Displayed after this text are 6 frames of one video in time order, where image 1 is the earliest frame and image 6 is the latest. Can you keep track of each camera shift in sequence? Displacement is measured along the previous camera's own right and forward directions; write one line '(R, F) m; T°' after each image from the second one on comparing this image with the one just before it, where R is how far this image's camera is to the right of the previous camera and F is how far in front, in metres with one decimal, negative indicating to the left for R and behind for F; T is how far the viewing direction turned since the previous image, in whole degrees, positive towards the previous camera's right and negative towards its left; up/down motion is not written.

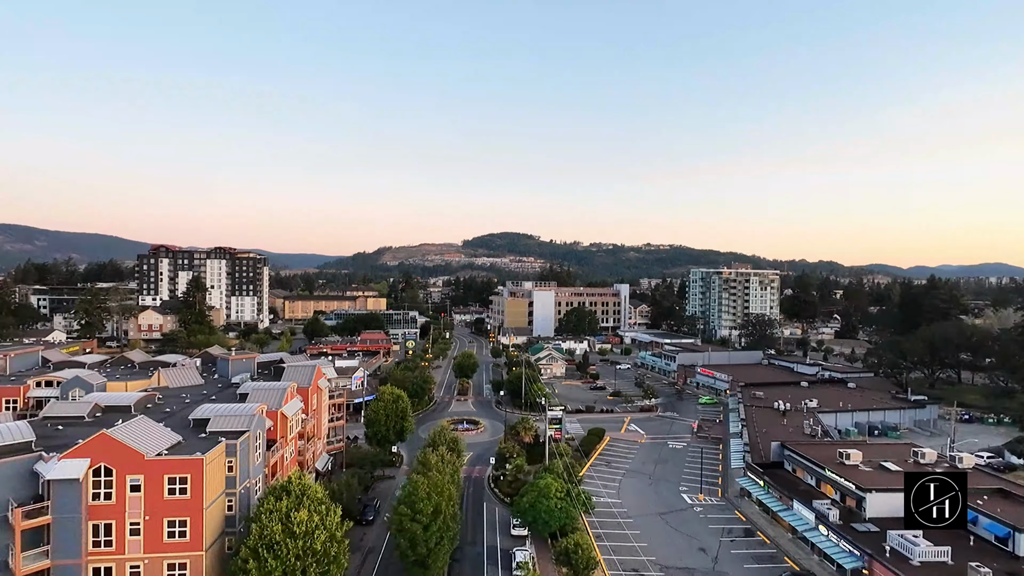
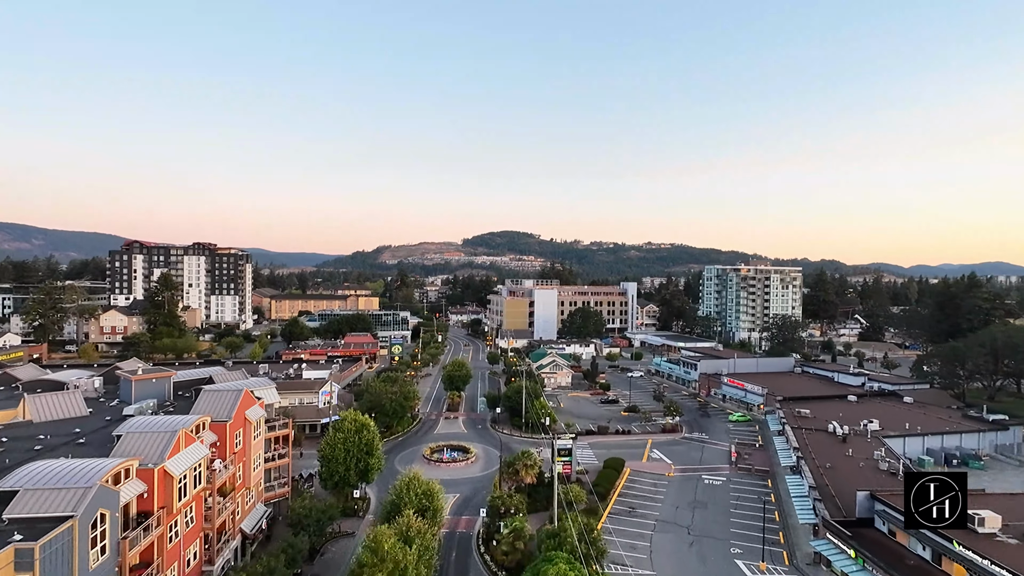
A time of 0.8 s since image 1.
(+0.2, +8.1) m; 0°
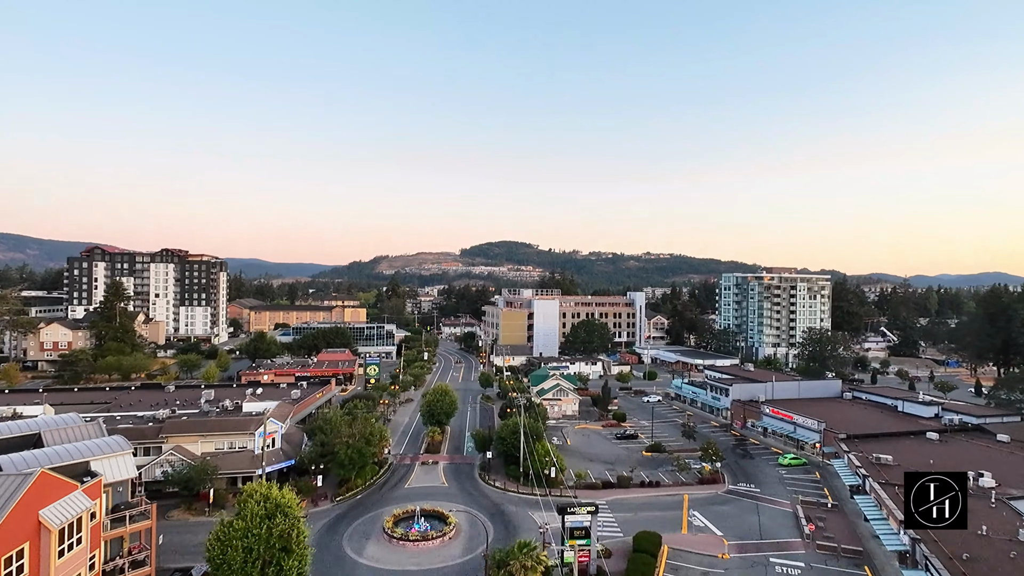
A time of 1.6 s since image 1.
(+0.2, +9.5) m; 0°
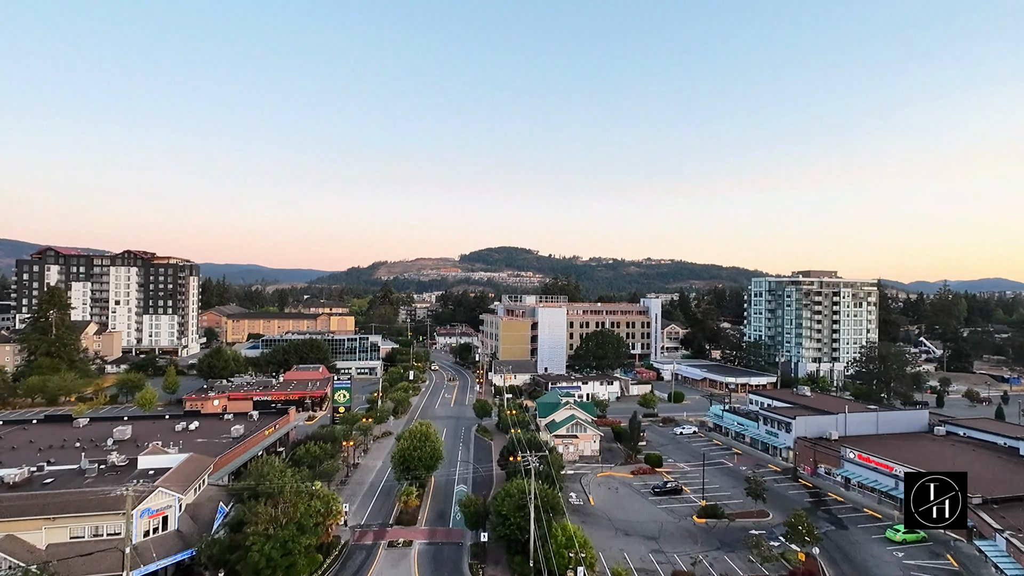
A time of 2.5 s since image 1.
(-0.2, +10.6) m; 0°
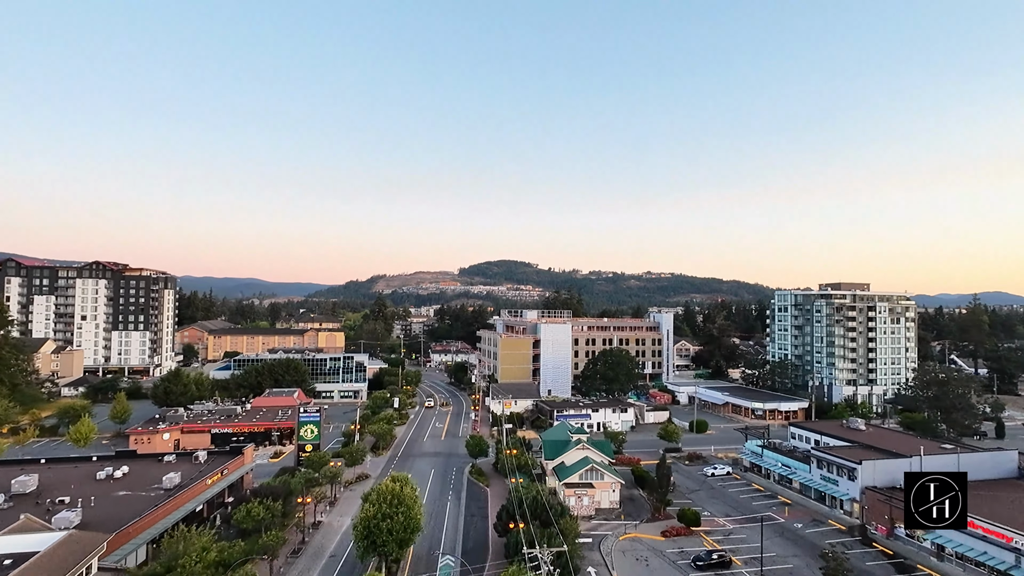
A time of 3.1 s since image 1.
(-0.1, +7.1) m; 0°
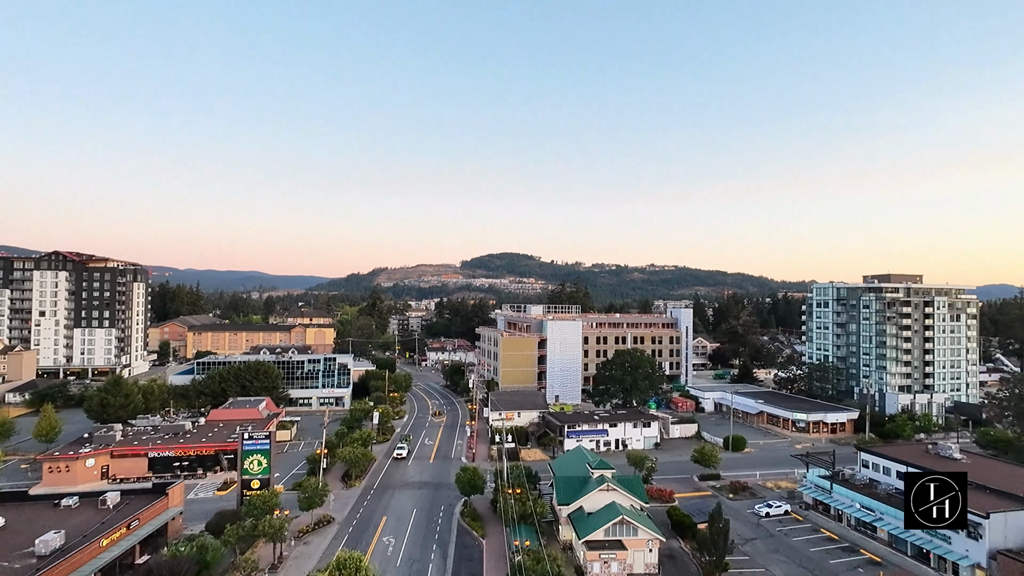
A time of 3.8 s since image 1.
(0.0, +8.4) m; 0°
